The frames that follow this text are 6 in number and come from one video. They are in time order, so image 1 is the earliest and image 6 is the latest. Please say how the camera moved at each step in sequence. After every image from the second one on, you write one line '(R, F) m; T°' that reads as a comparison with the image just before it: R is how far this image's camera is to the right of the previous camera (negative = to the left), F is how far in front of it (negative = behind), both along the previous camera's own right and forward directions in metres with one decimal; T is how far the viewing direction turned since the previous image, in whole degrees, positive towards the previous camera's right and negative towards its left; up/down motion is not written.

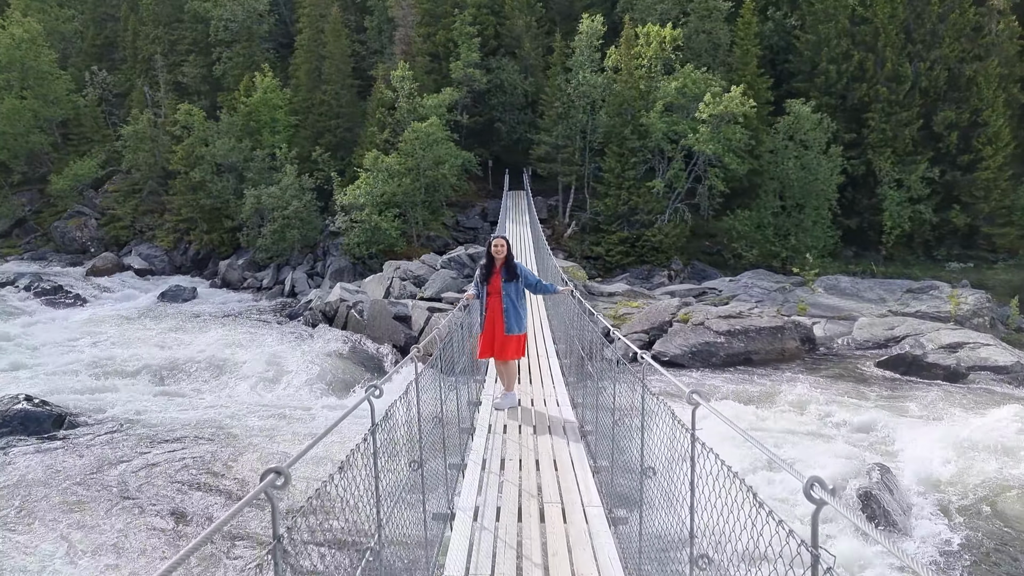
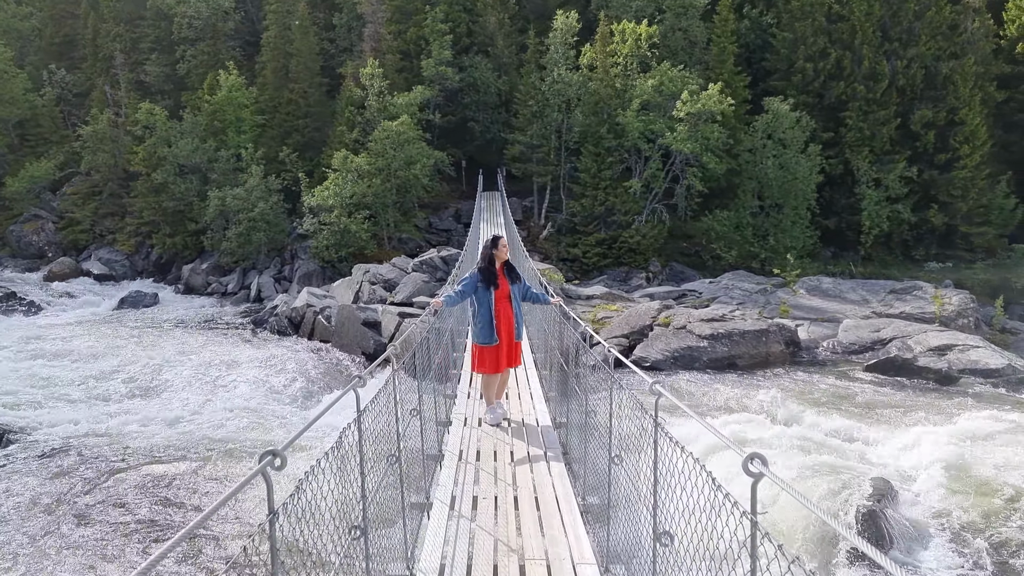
(+0.1, +0.5) m; +2°
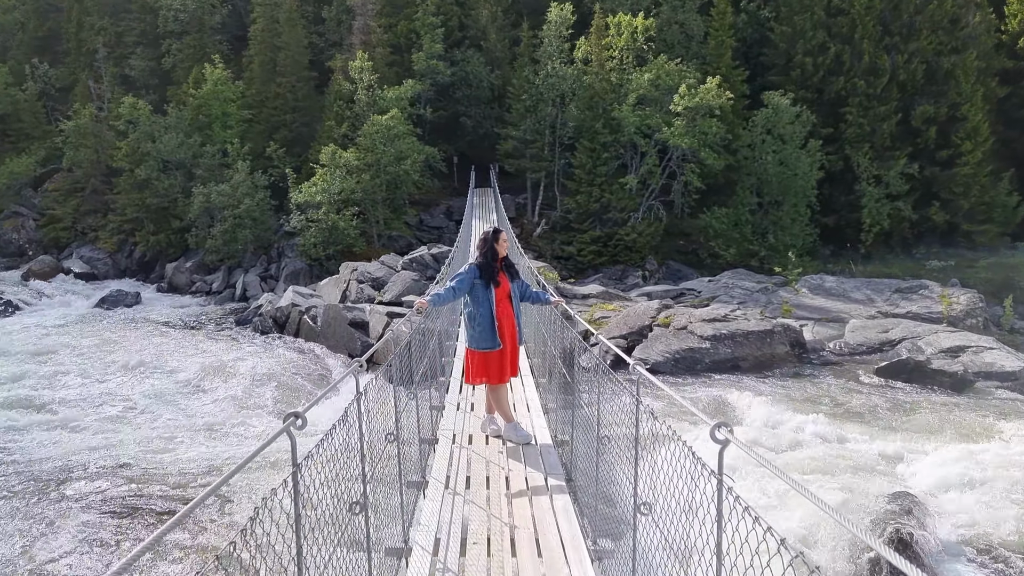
(0.0, +0.5) m; +1°
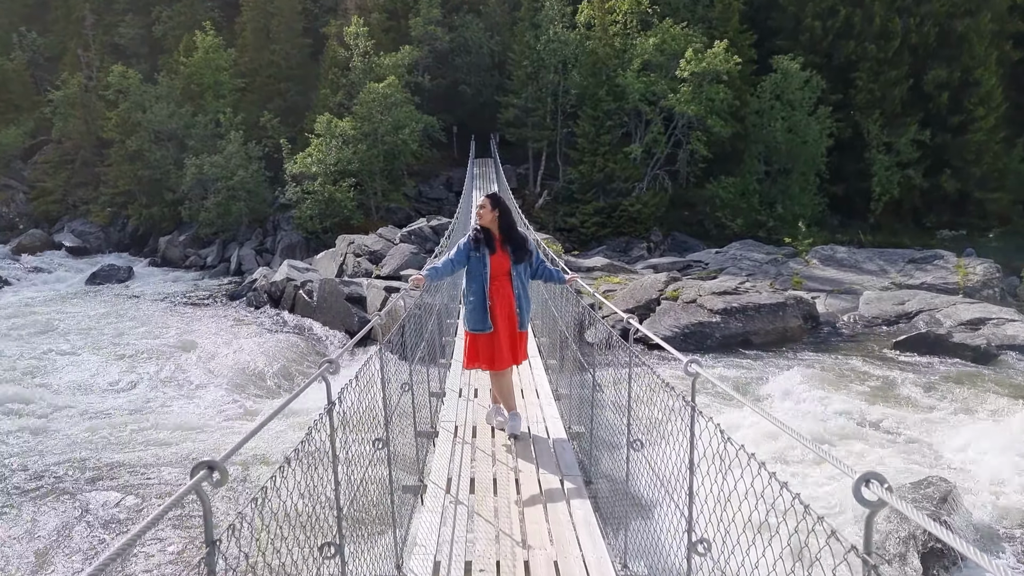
(-0.1, +0.4) m; 0°
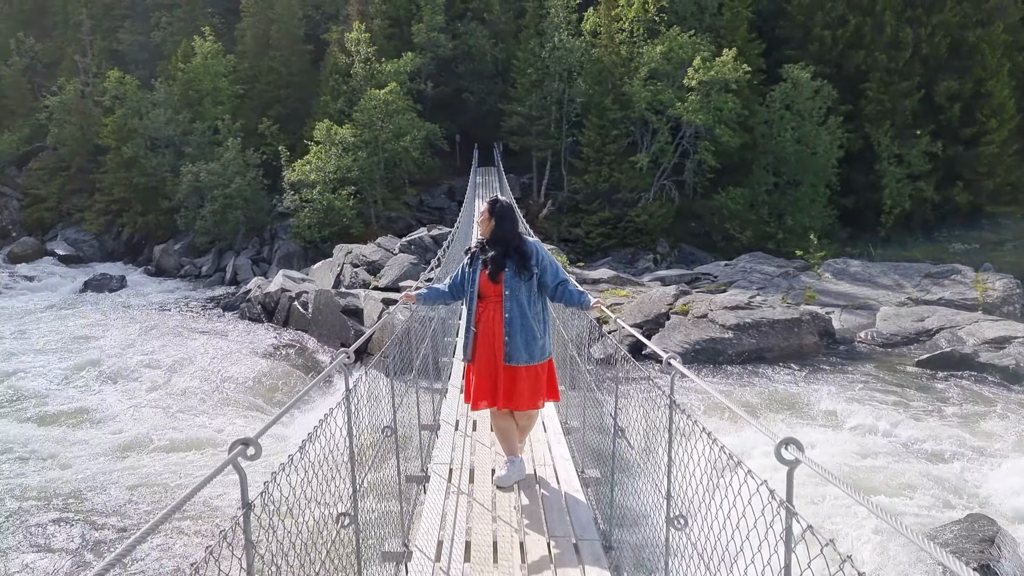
(-0.1, +0.4) m; 0°
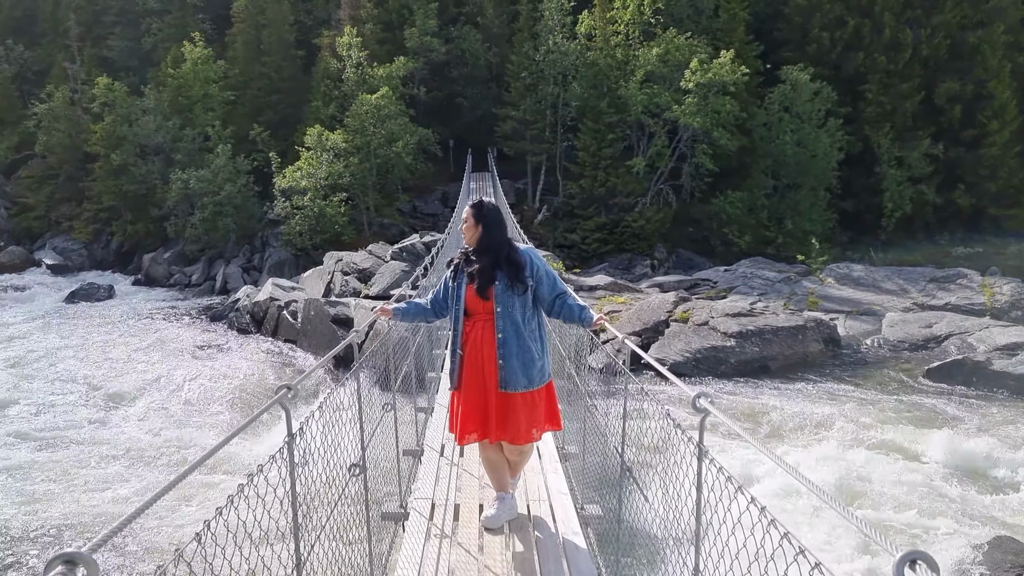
(0.0, +0.3) m; 0°
